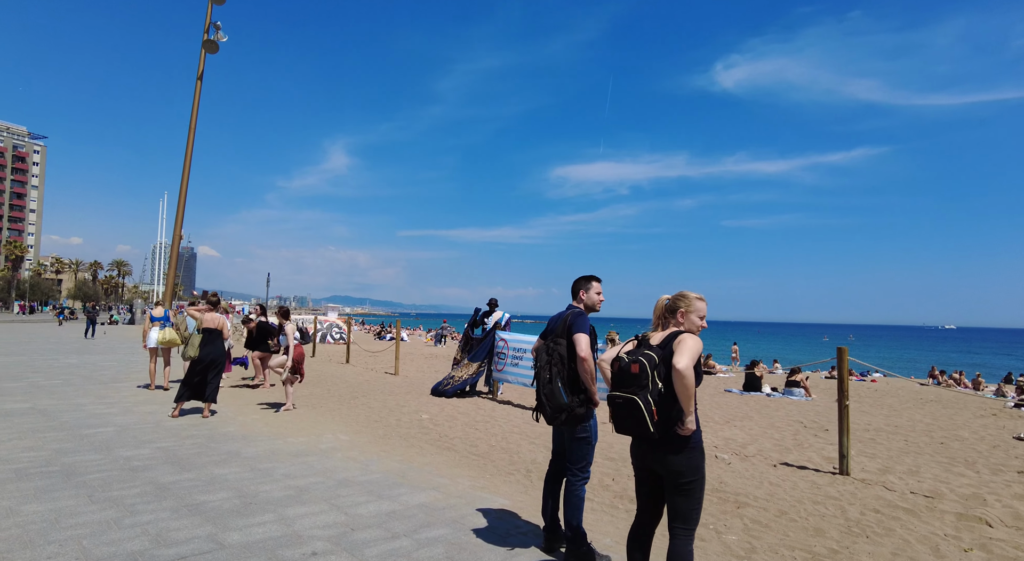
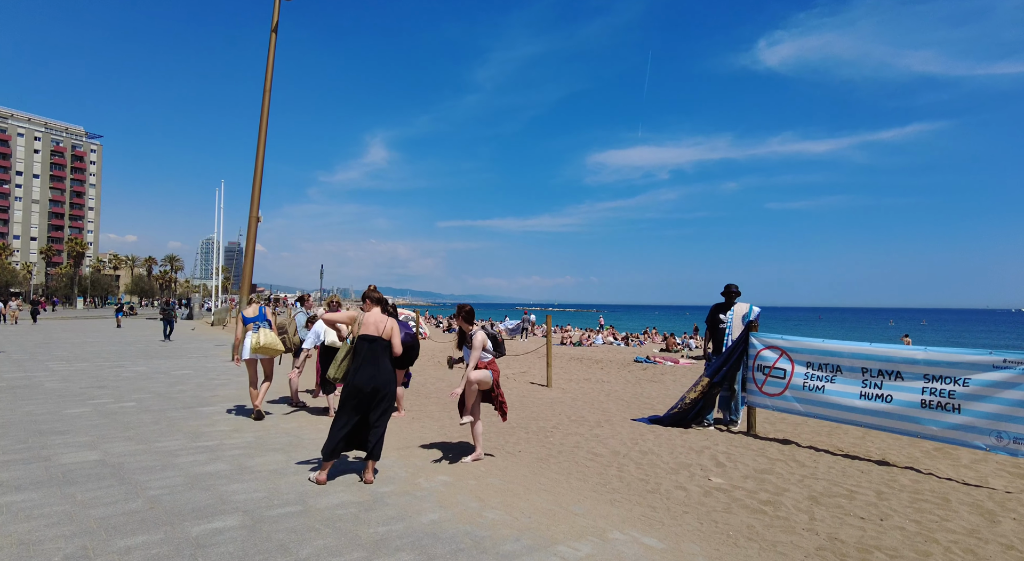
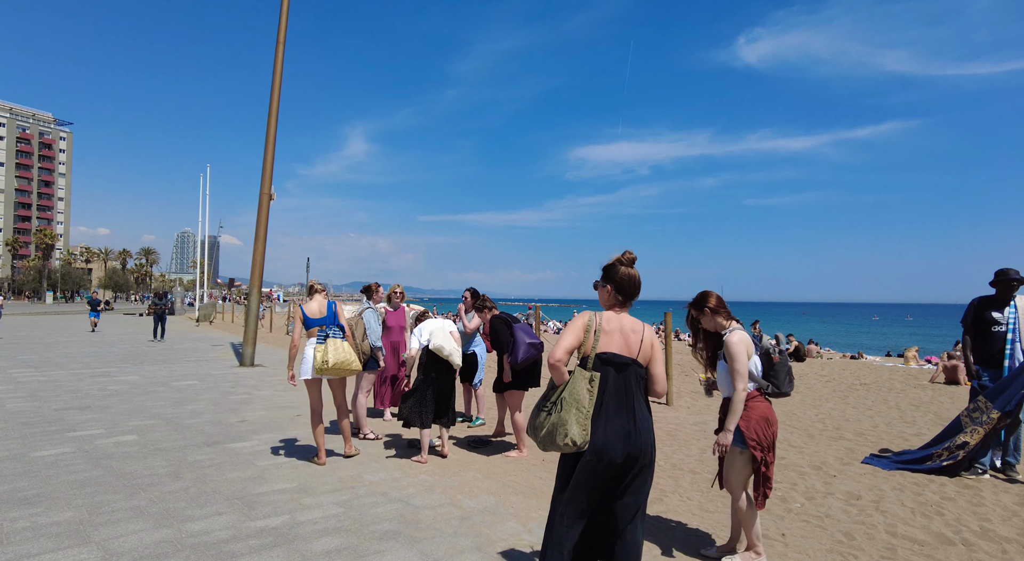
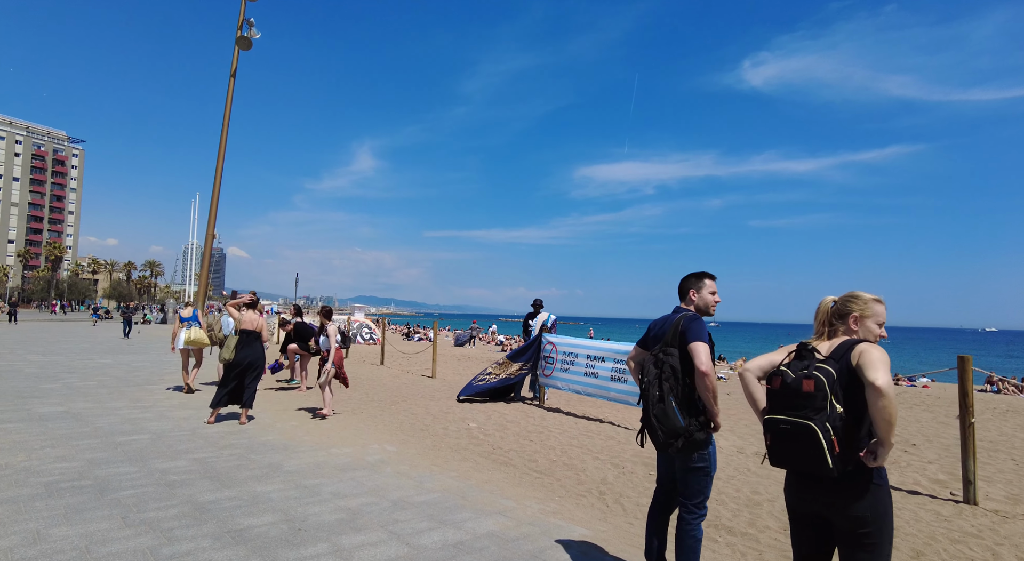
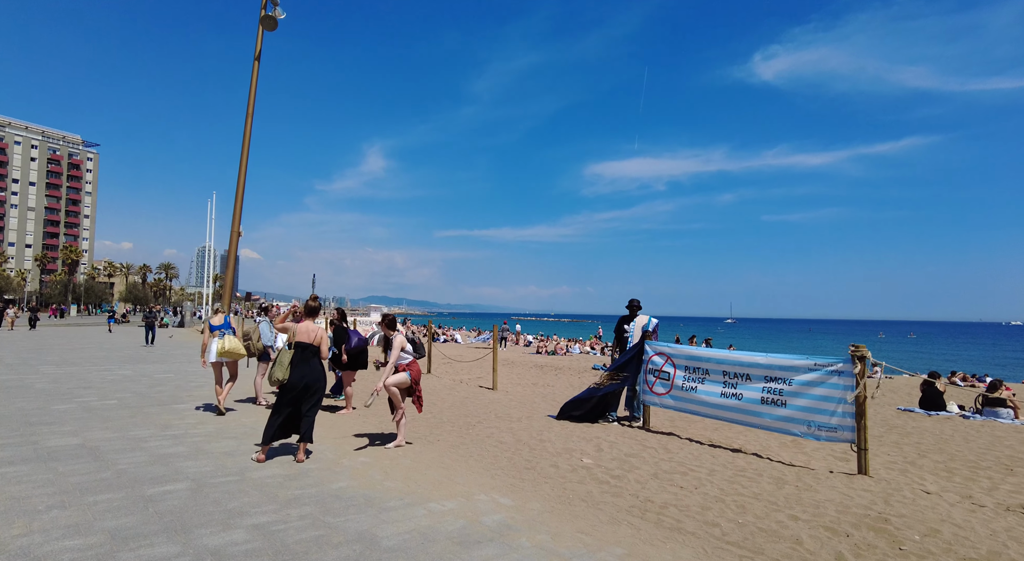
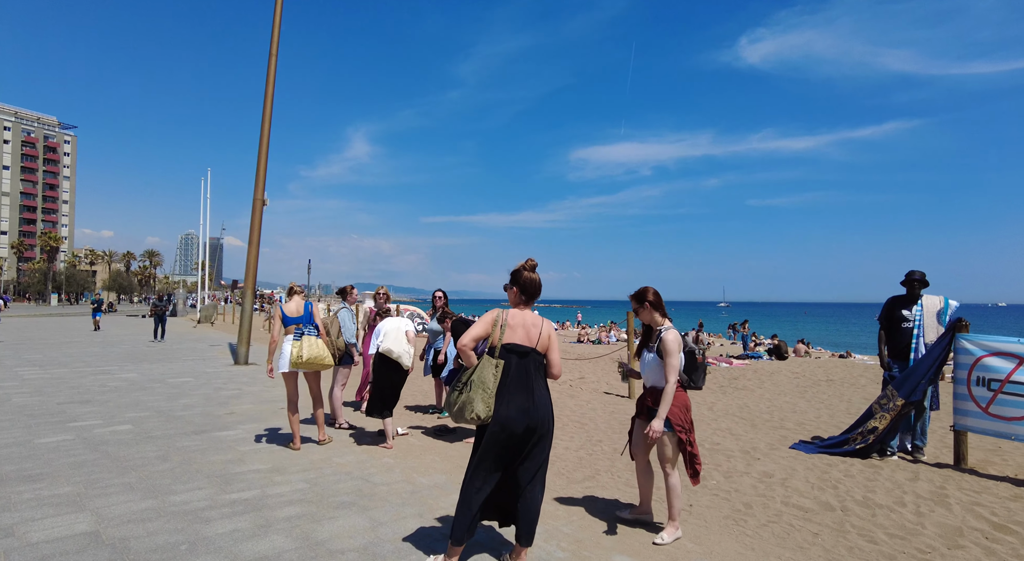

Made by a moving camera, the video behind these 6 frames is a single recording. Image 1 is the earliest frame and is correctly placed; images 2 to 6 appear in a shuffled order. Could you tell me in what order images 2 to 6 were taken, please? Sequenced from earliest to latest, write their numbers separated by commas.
4, 5, 2, 6, 3
